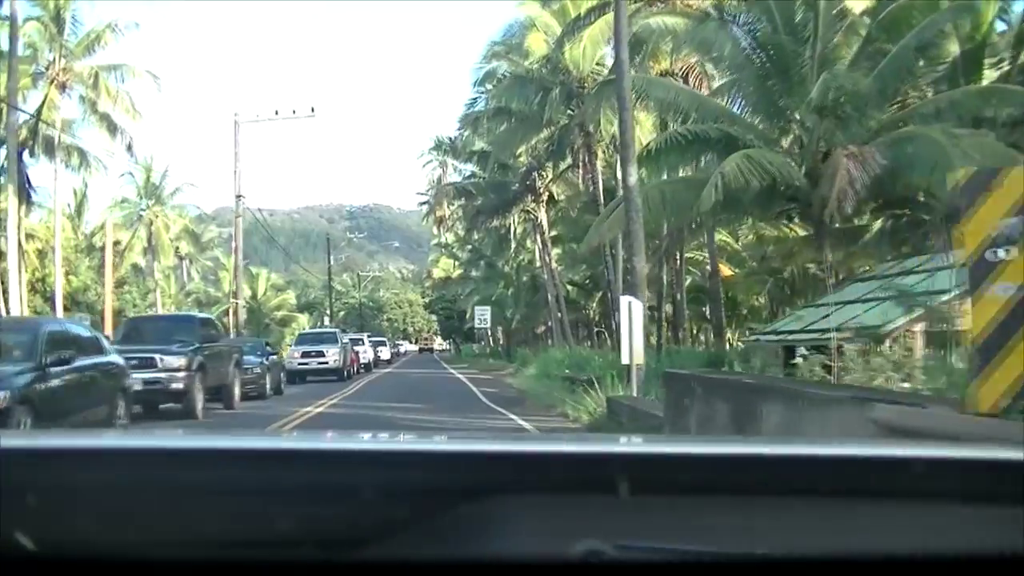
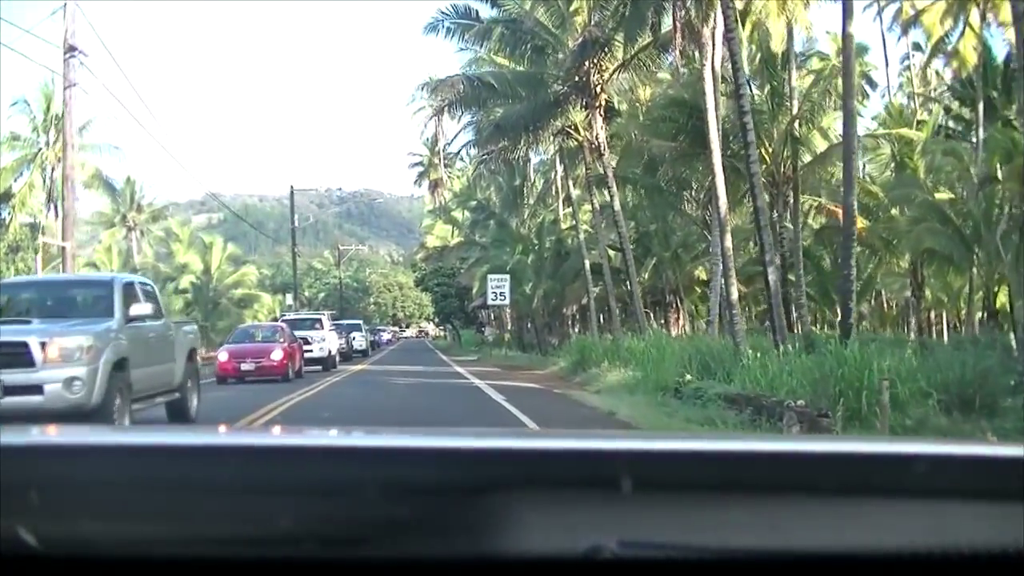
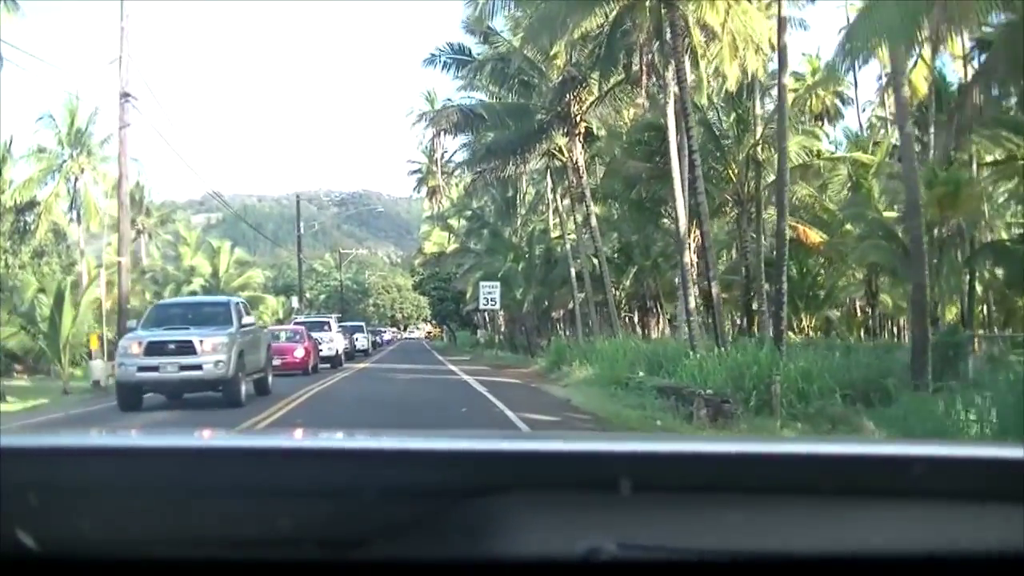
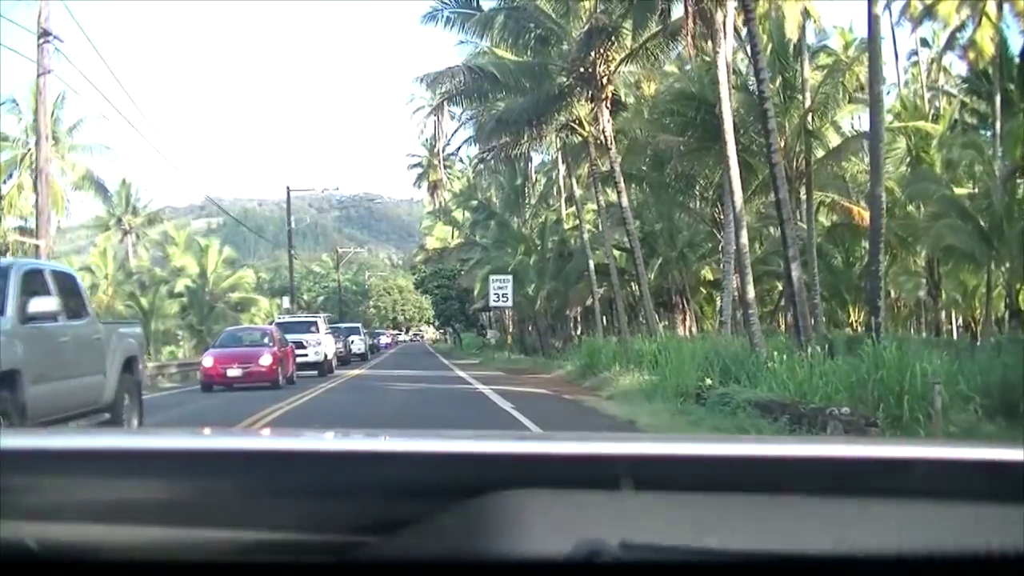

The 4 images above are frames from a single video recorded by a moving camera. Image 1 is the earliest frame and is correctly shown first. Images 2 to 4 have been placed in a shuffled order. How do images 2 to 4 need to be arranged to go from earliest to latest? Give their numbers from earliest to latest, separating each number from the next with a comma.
3, 2, 4
